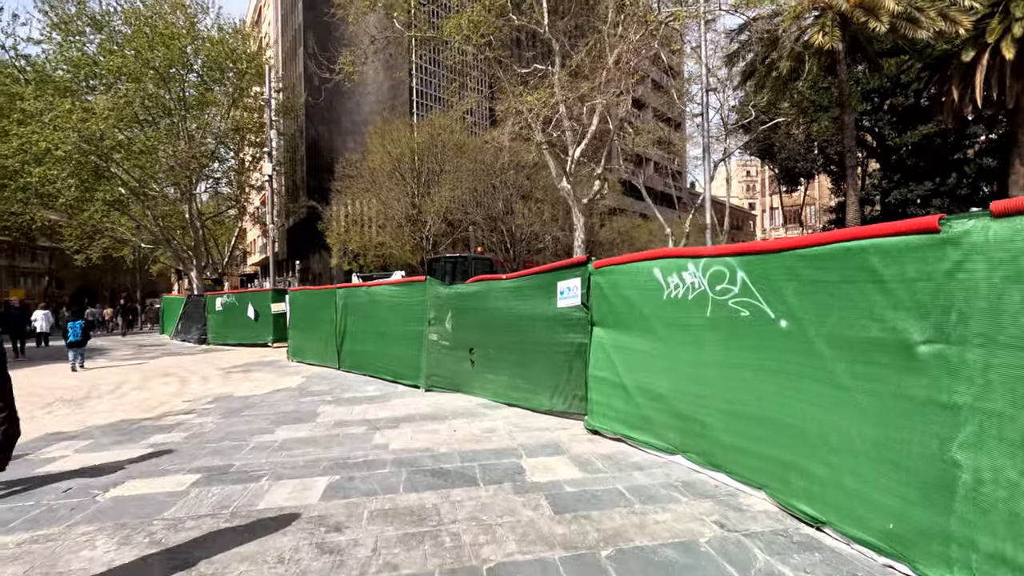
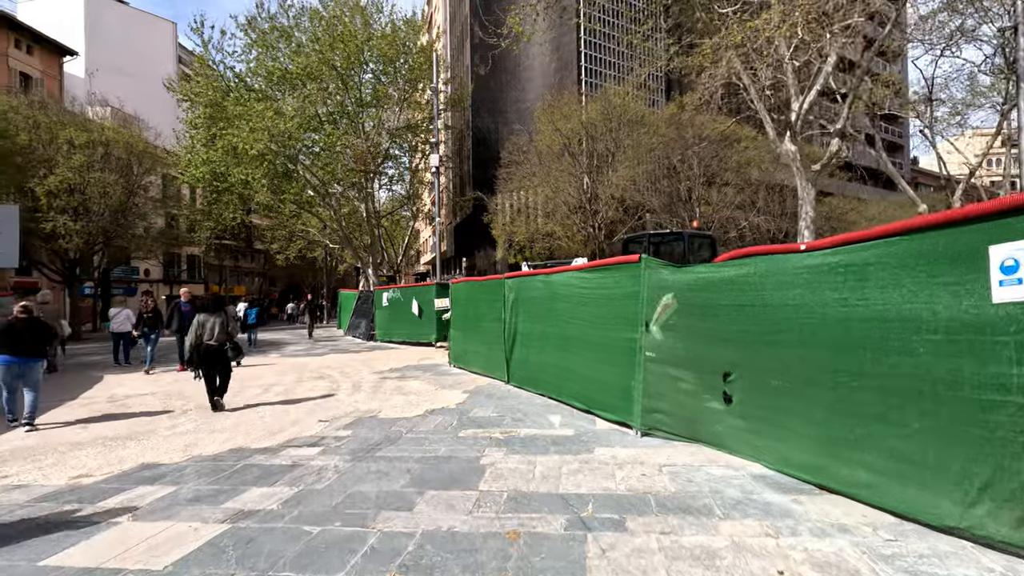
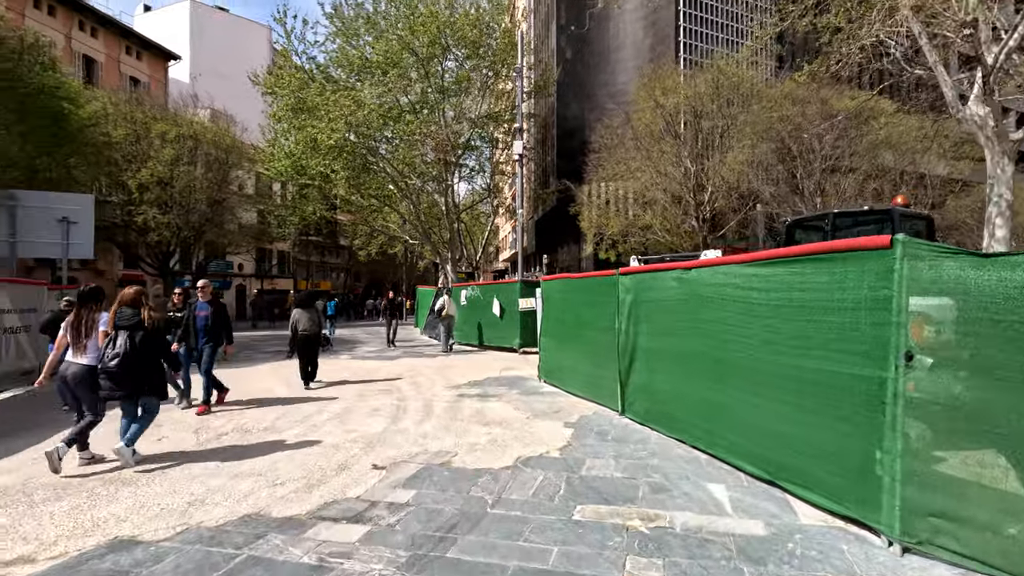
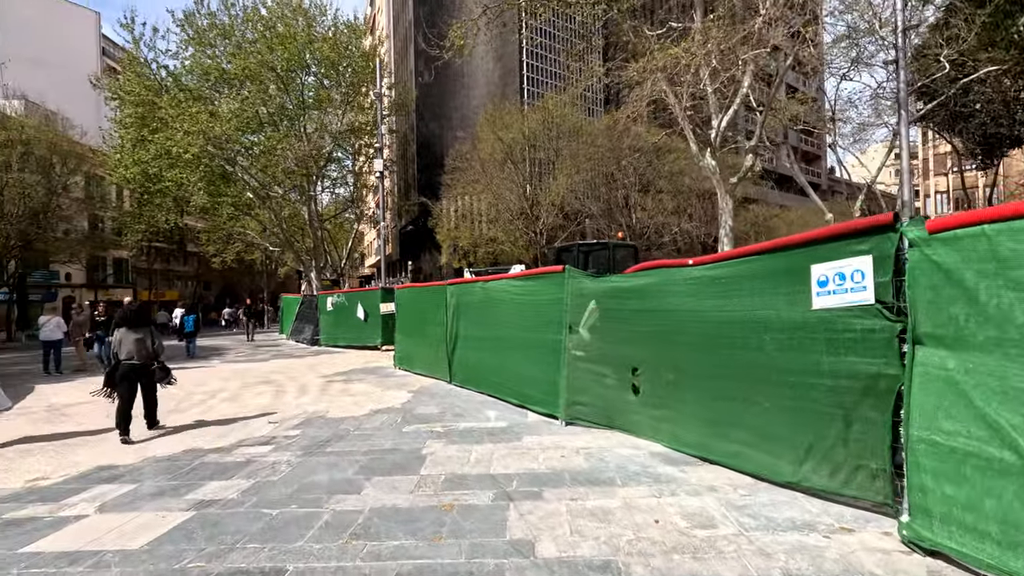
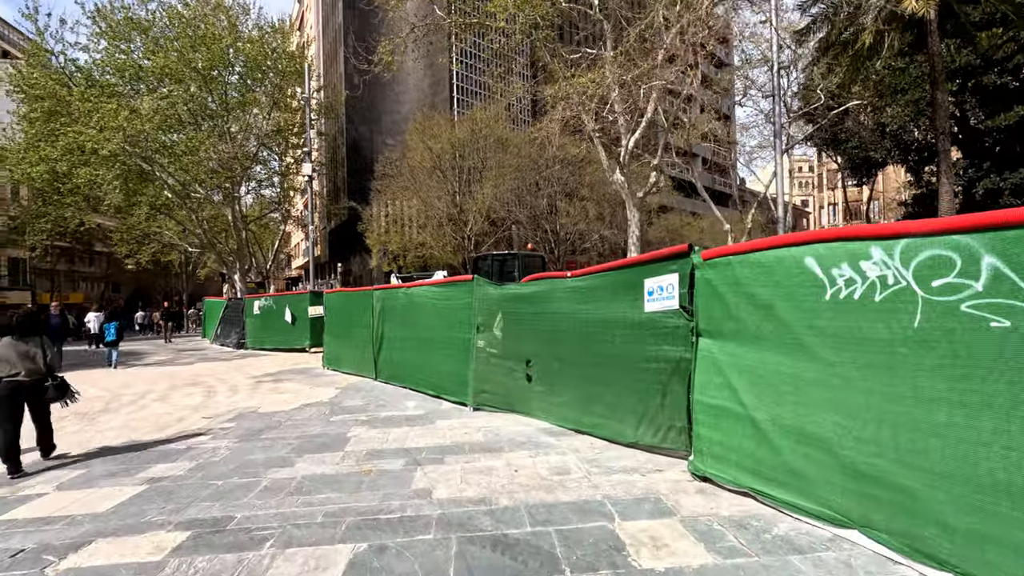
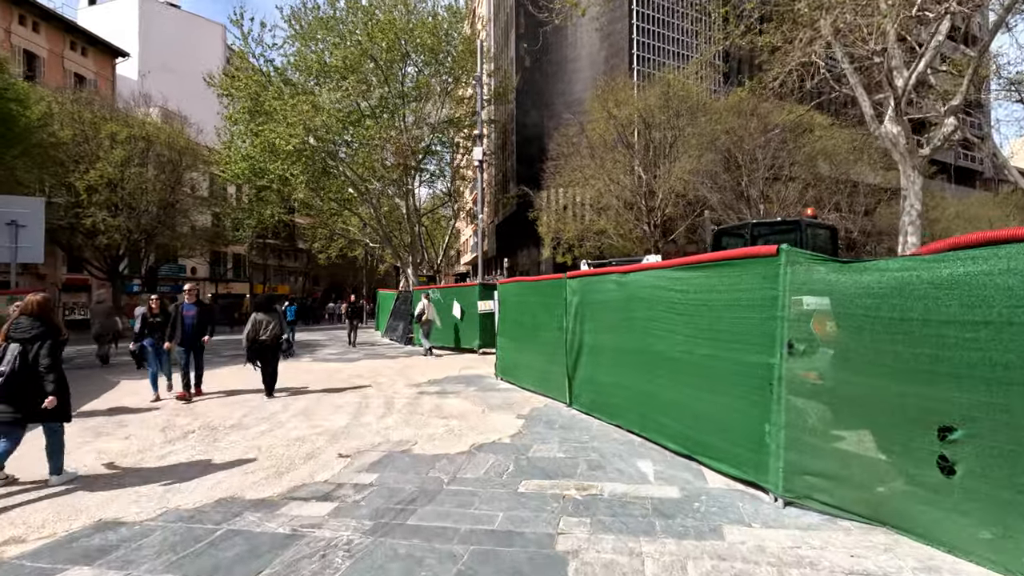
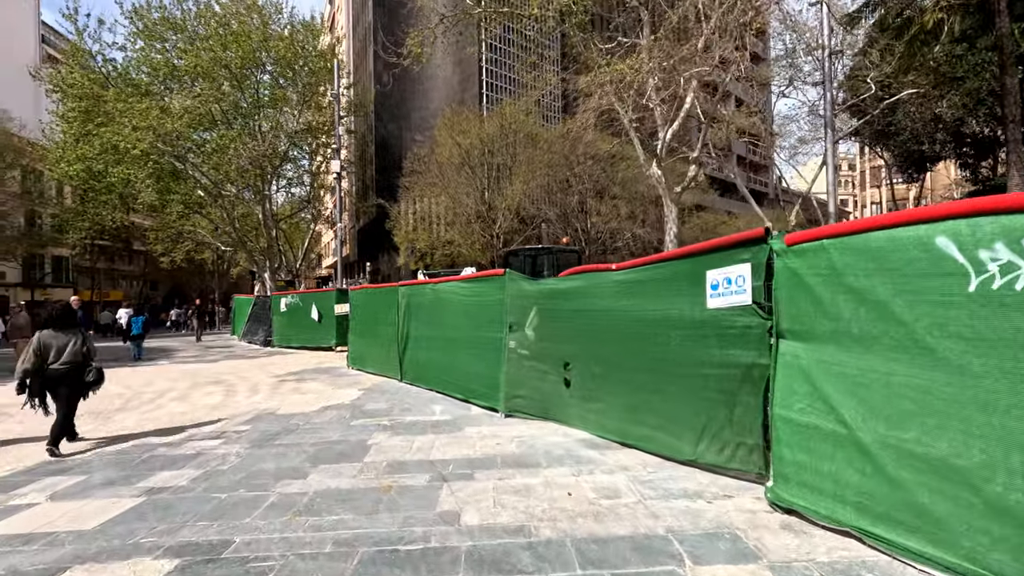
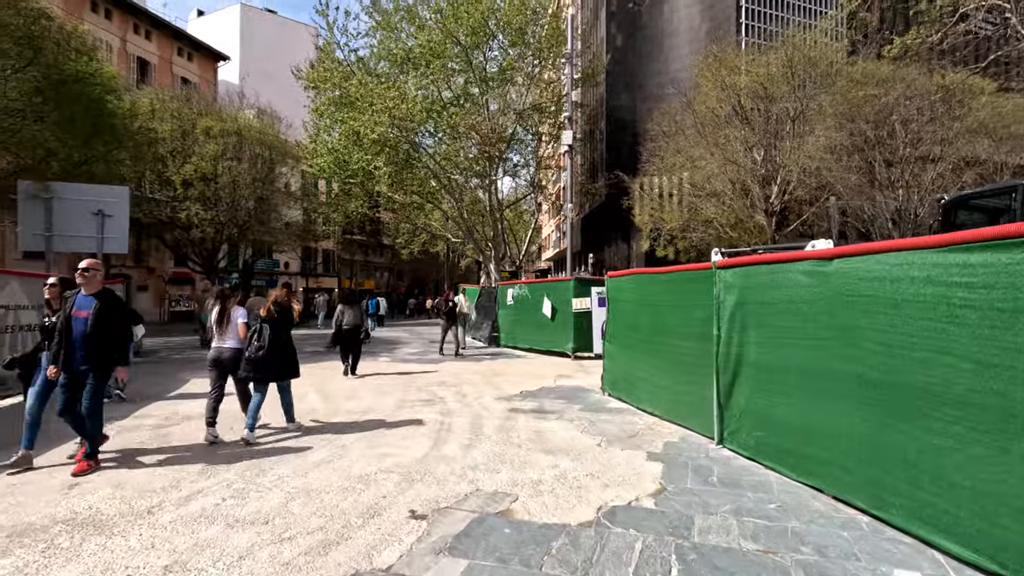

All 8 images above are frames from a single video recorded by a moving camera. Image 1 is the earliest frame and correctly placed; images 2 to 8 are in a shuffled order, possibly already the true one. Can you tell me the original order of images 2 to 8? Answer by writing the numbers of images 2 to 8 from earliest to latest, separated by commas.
5, 7, 4, 2, 6, 3, 8
